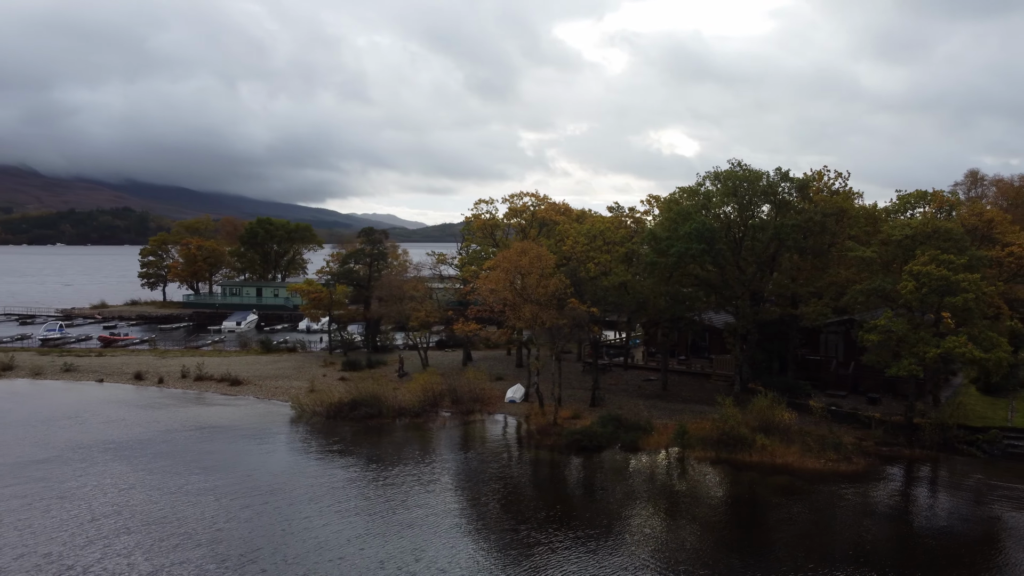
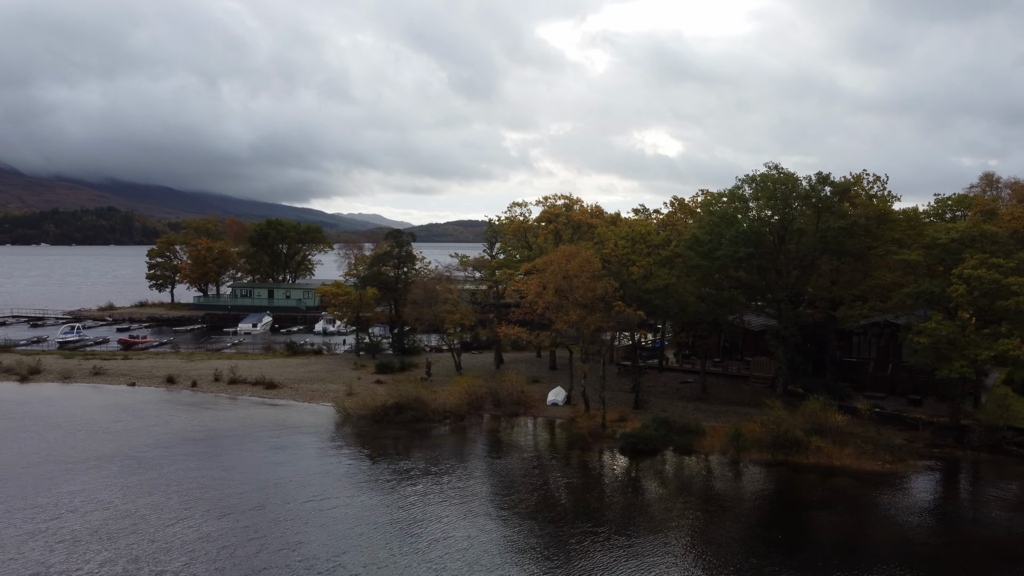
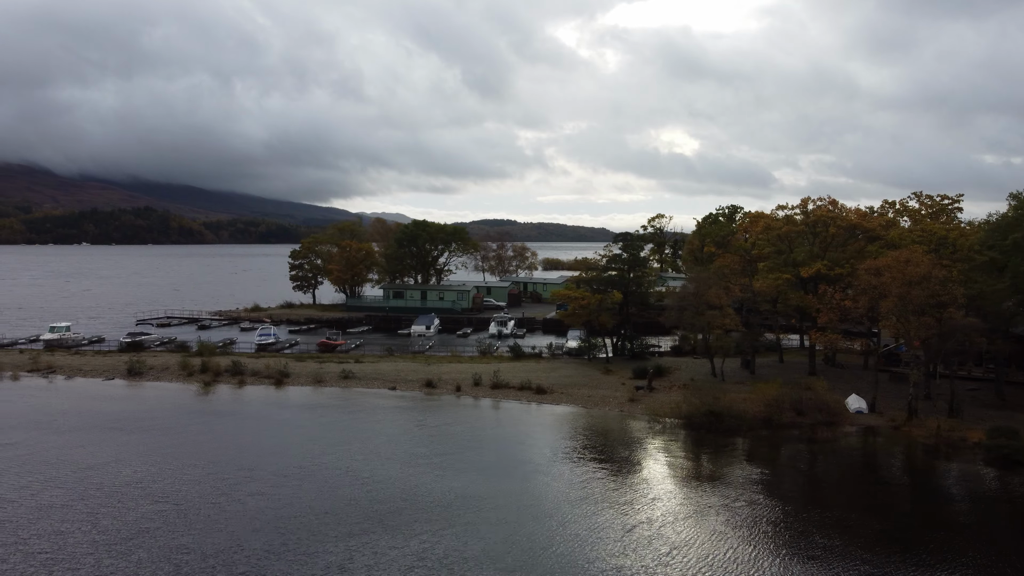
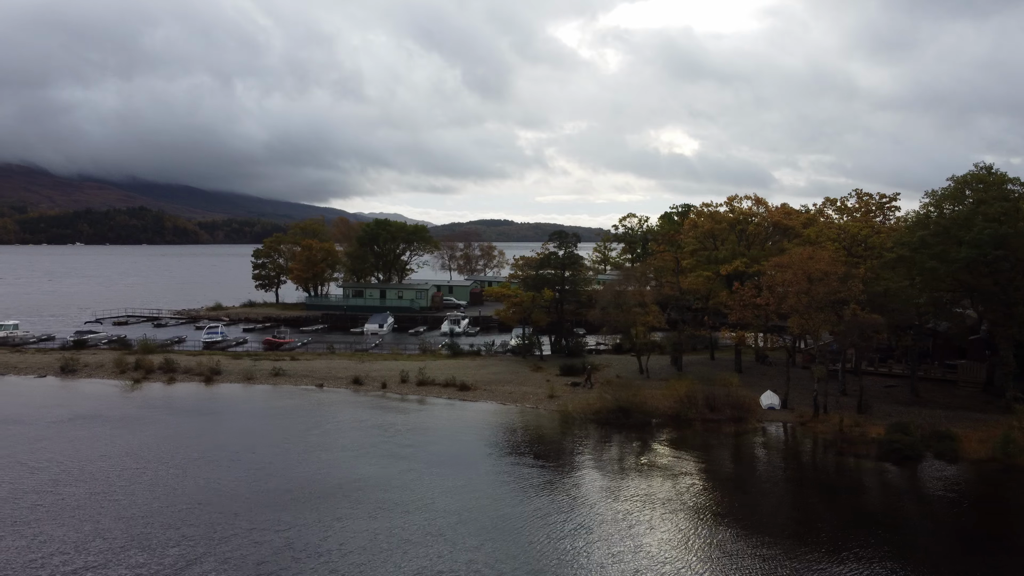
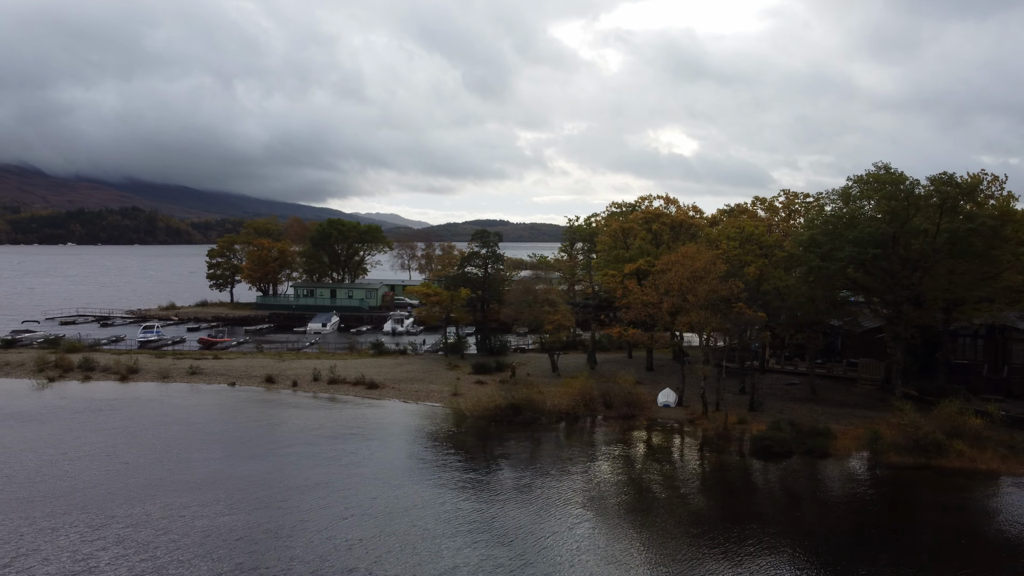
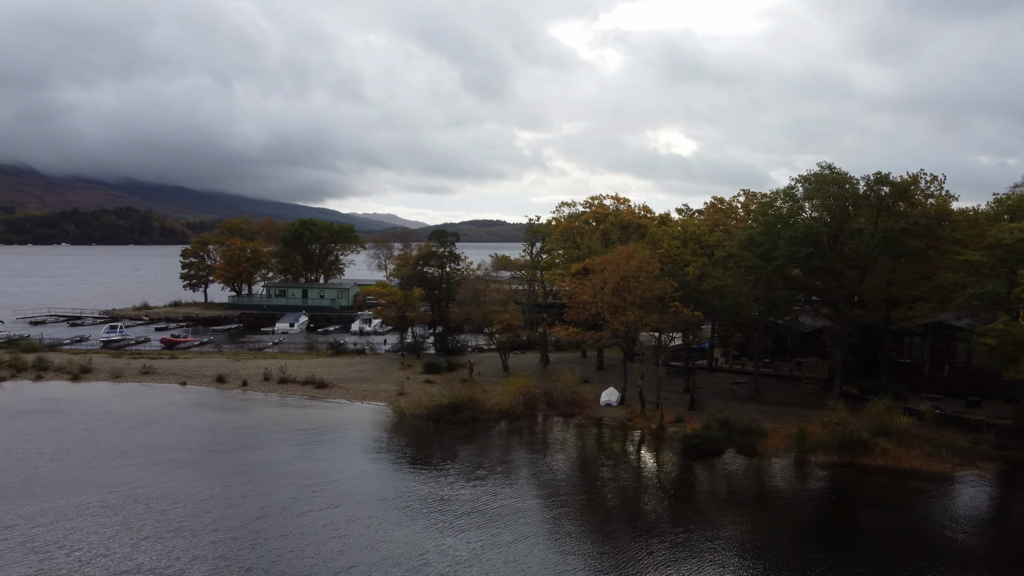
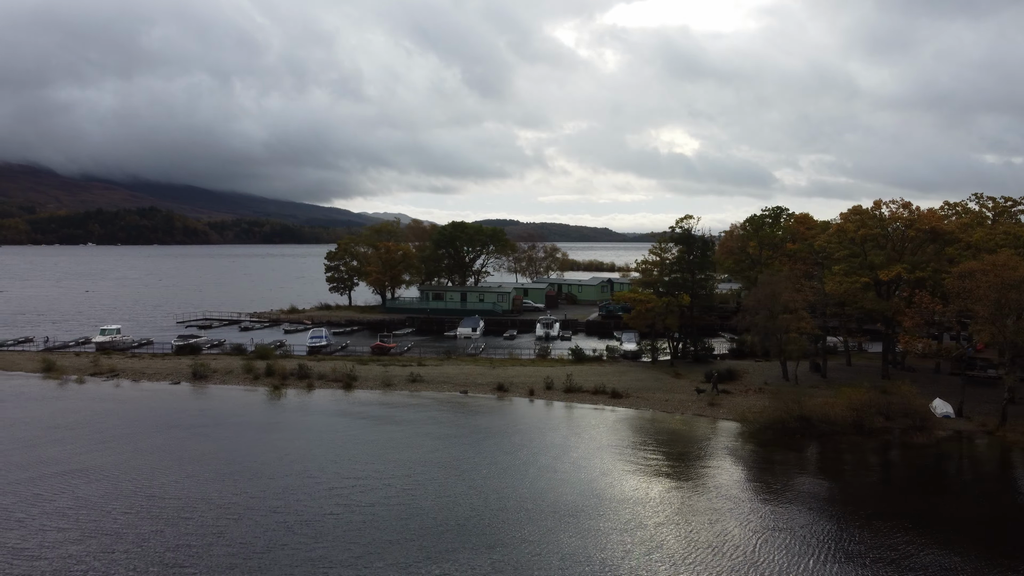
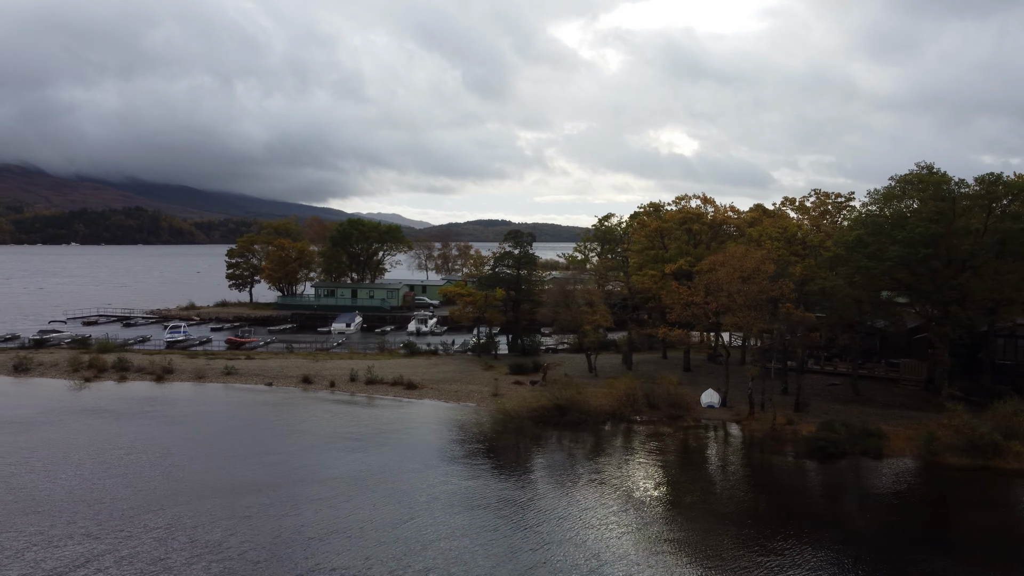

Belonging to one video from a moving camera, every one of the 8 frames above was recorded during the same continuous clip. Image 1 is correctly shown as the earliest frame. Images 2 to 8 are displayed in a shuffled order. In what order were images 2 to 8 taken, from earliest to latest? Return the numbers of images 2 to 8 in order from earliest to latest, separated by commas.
2, 6, 5, 8, 4, 3, 7
